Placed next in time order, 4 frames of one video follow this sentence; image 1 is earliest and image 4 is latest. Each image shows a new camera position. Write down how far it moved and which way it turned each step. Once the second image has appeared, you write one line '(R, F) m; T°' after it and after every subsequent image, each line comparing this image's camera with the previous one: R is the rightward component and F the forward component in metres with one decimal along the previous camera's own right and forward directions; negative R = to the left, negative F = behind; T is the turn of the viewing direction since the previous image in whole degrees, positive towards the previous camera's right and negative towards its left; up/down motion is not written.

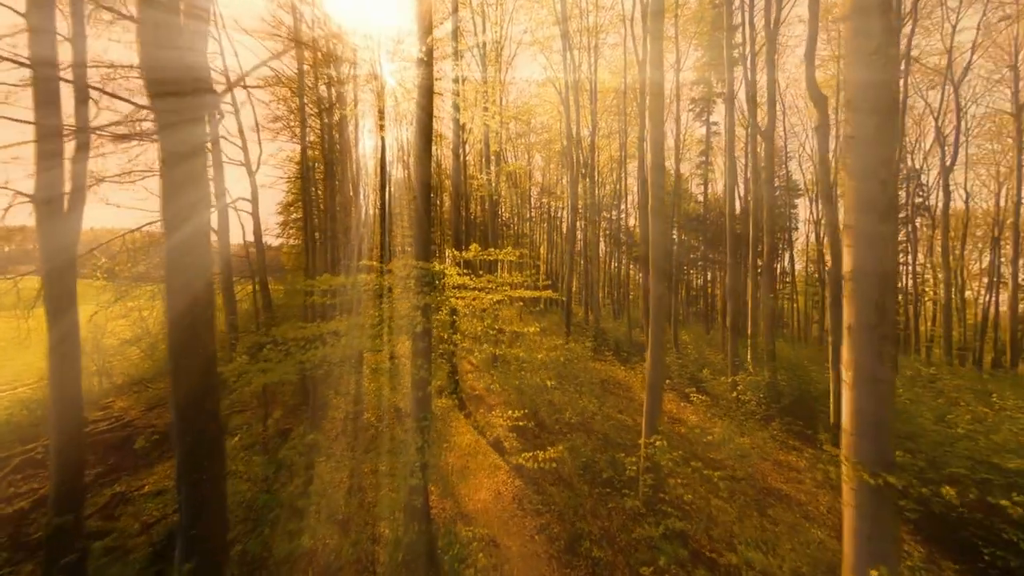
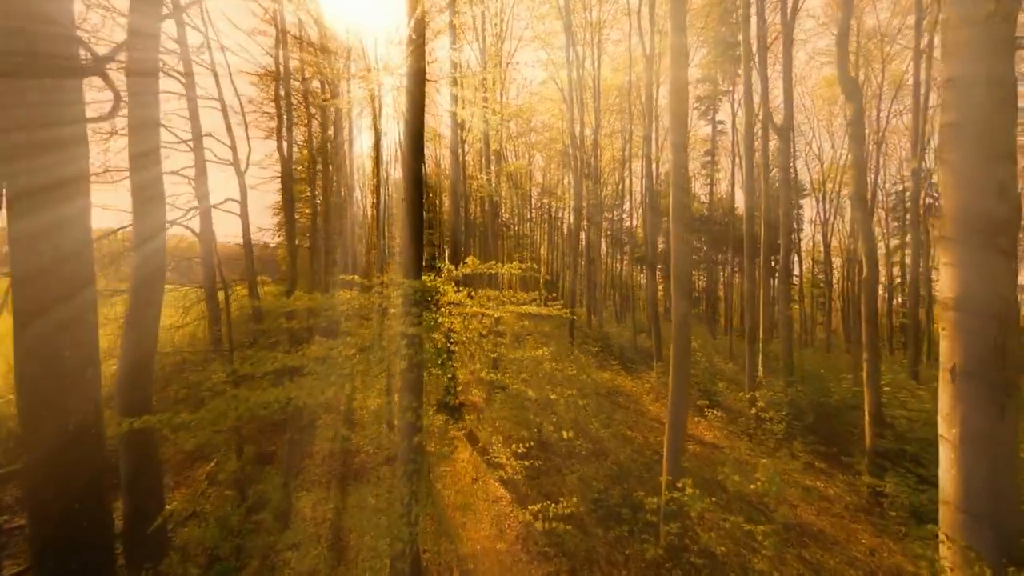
(0.0, +0.6) m; 0°
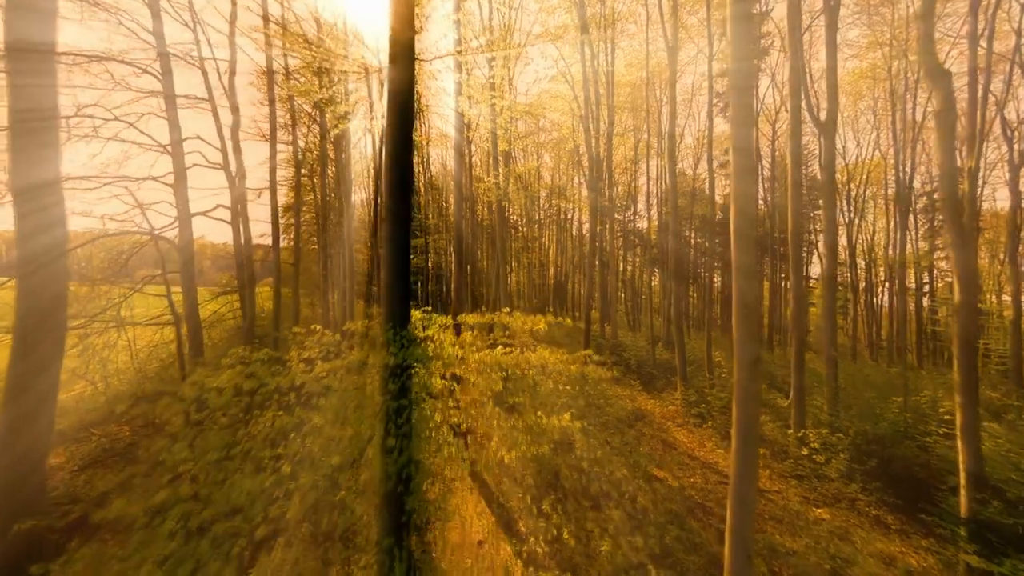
(-0.1, +1.0) m; -1°
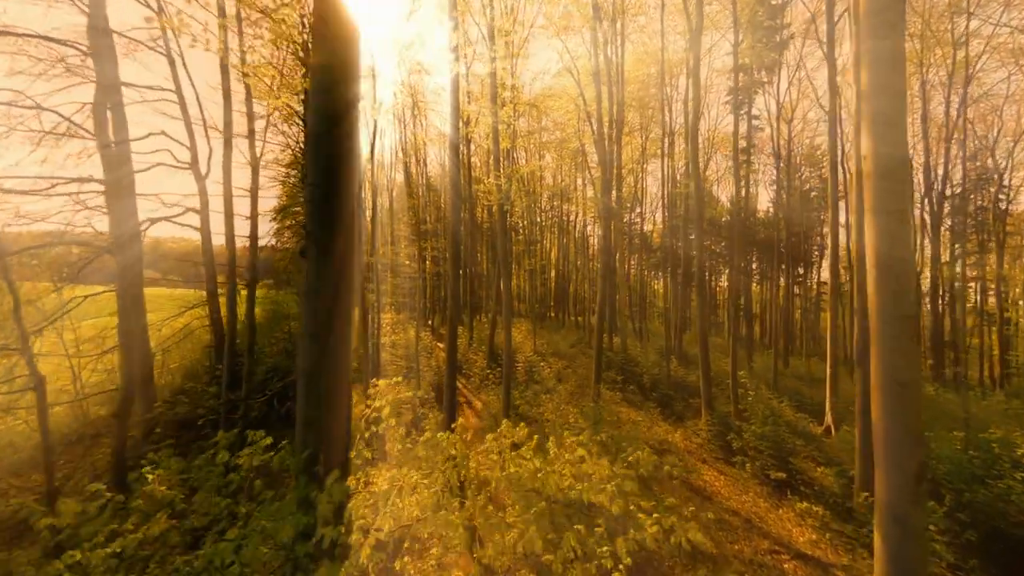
(-0.1, +1.4) m; 0°
